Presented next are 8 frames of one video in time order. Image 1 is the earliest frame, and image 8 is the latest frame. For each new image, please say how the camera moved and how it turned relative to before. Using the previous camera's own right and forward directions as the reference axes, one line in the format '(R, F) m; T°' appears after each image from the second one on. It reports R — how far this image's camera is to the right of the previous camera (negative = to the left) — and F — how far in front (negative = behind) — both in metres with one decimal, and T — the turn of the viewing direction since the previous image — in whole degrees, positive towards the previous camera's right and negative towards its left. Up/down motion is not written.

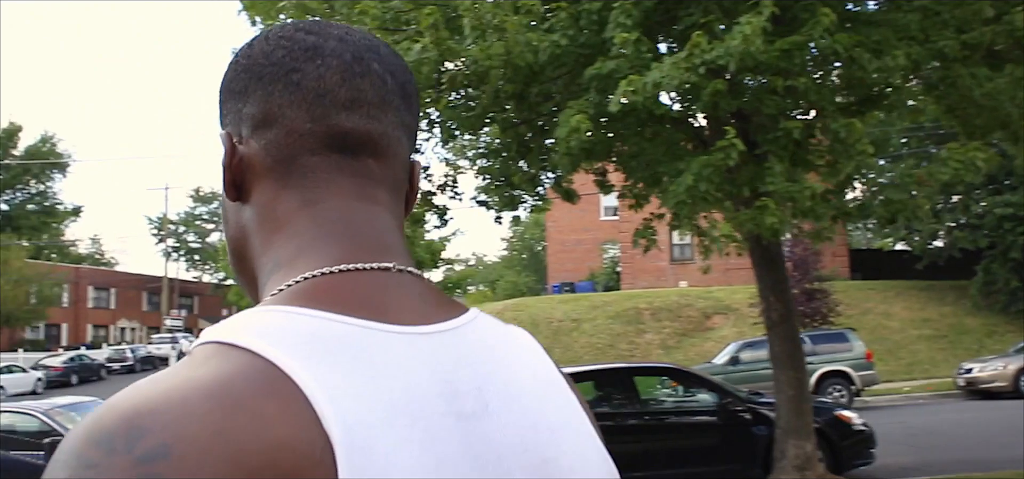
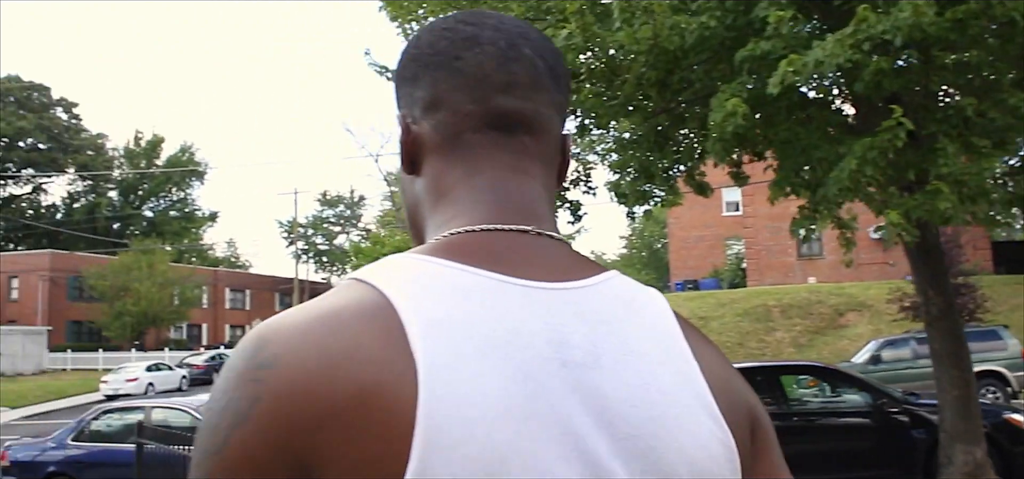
(-0.1, +0.1) m; -7°
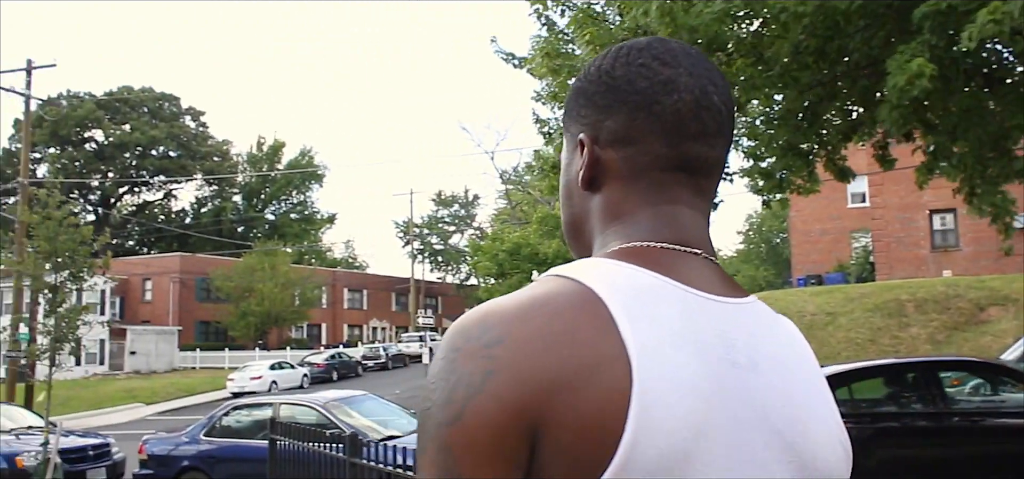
(-0.1, +0.2) m; -7°
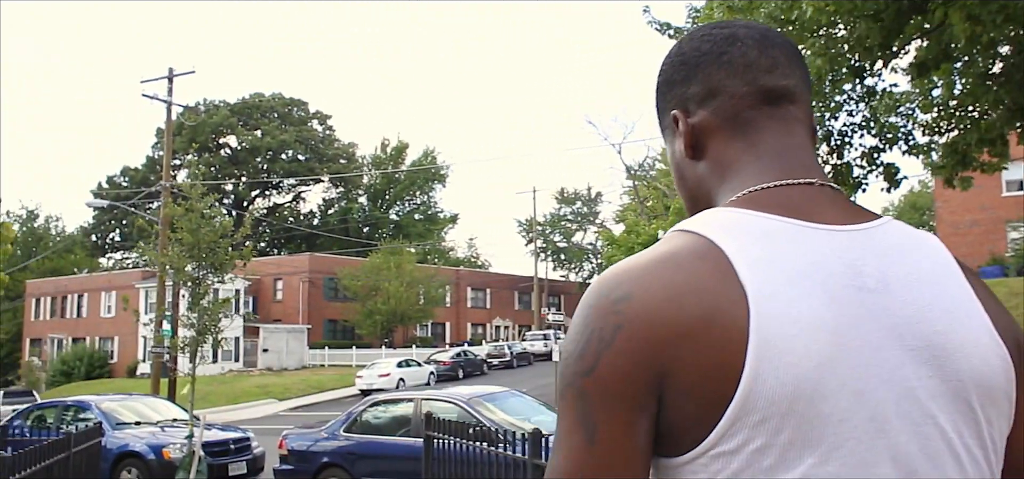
(-0.3, +0.4) m; -7°
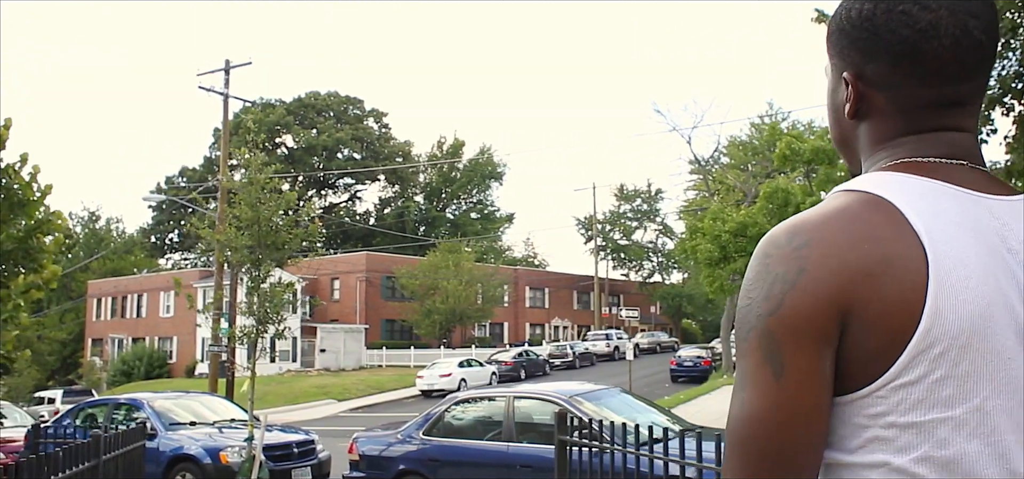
(-0.4, +1.1) m; -3°
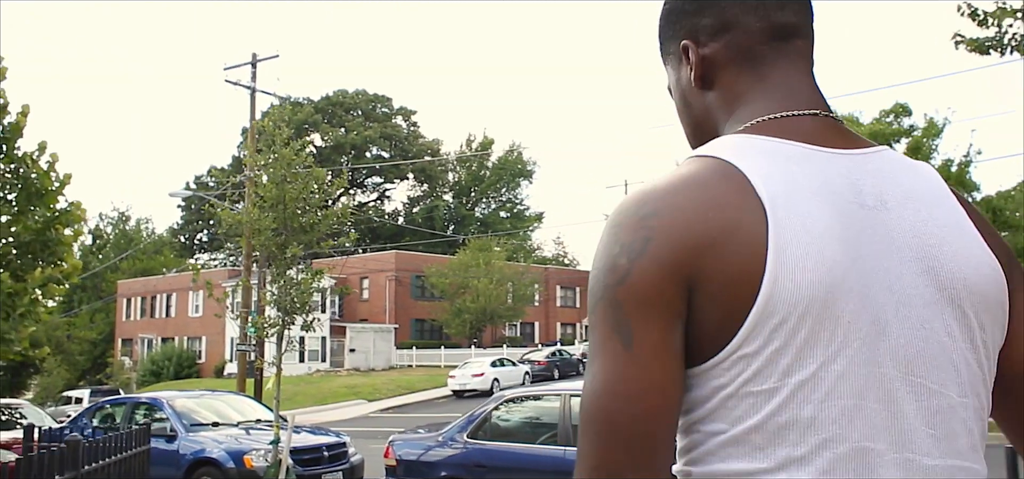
(-0.2, +0.8) m; -2°
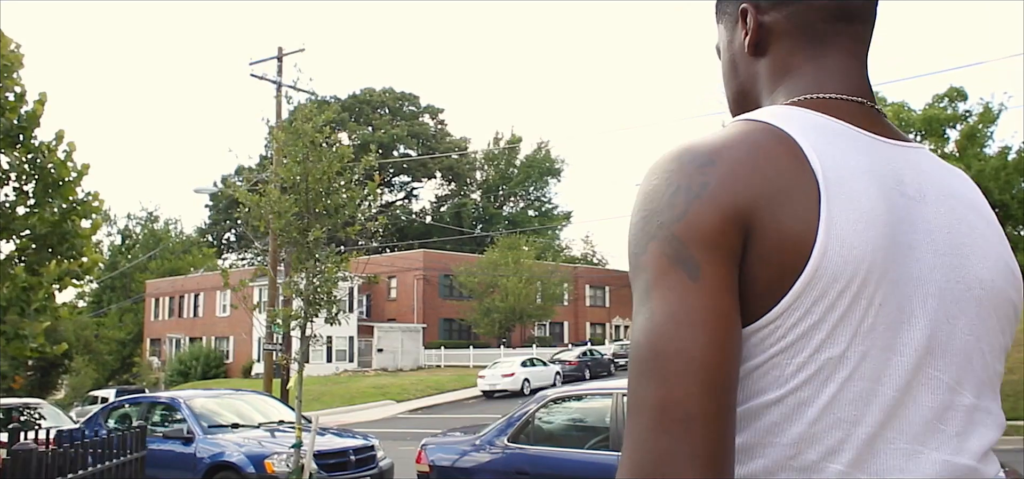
(-0.1, +0.6) m; -2°
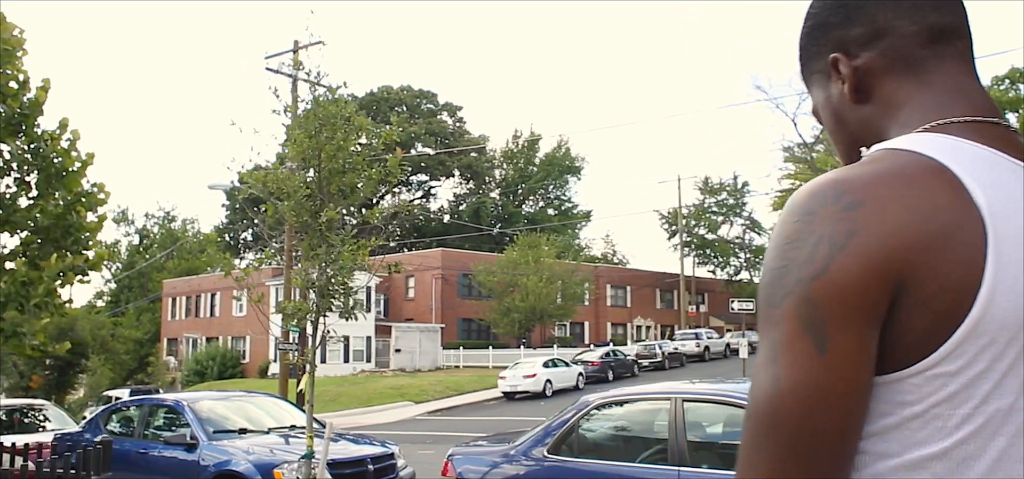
(-0.1, +0.7) m; -1°
